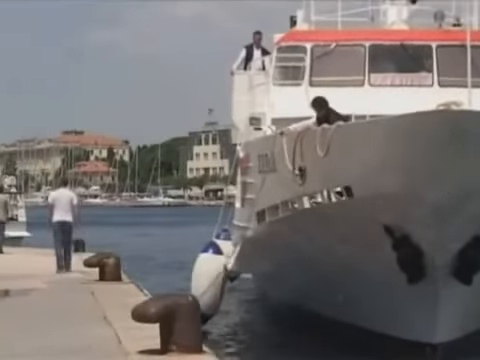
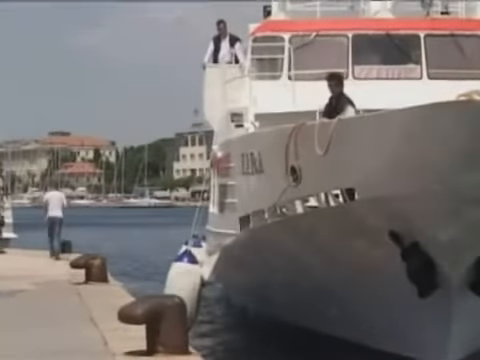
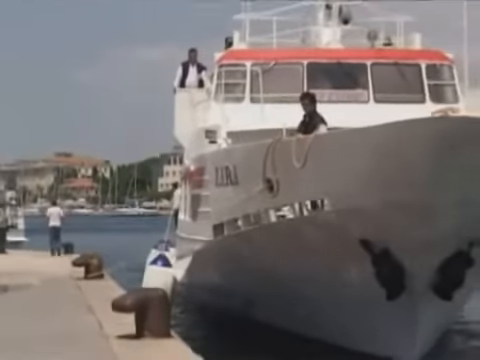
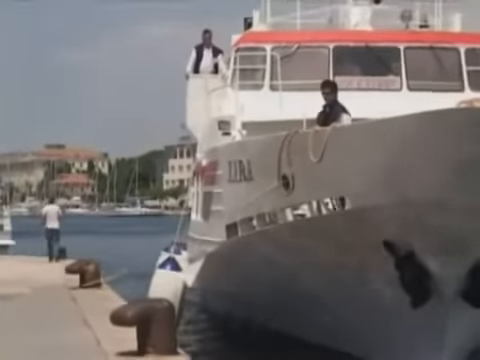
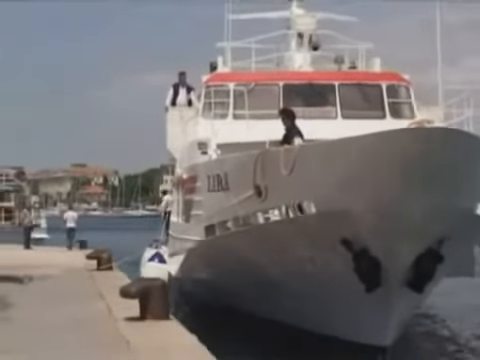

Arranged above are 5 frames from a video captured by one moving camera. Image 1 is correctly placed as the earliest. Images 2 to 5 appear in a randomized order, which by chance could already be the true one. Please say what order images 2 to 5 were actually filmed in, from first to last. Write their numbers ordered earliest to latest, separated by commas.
2, 4, 3, 5
